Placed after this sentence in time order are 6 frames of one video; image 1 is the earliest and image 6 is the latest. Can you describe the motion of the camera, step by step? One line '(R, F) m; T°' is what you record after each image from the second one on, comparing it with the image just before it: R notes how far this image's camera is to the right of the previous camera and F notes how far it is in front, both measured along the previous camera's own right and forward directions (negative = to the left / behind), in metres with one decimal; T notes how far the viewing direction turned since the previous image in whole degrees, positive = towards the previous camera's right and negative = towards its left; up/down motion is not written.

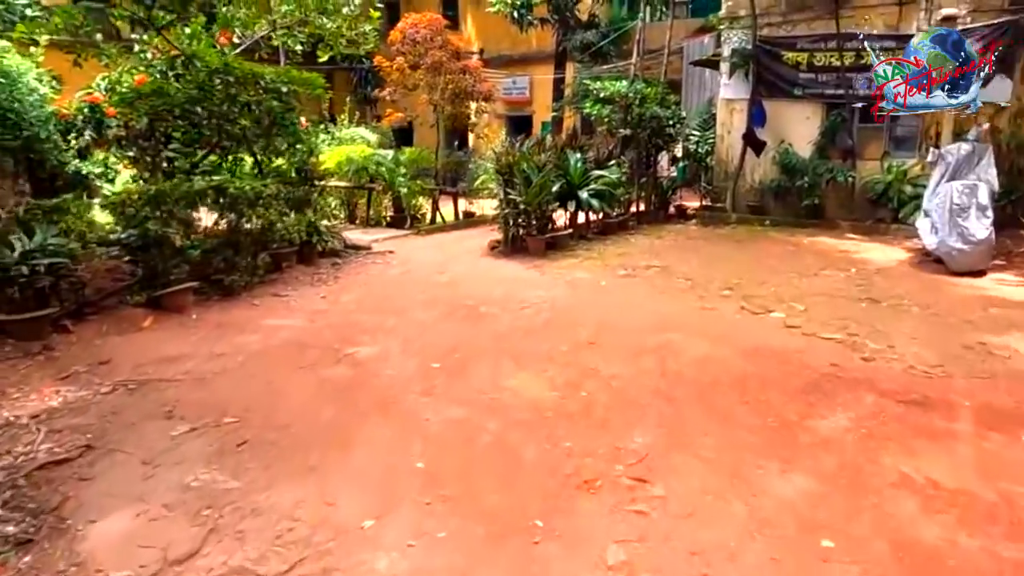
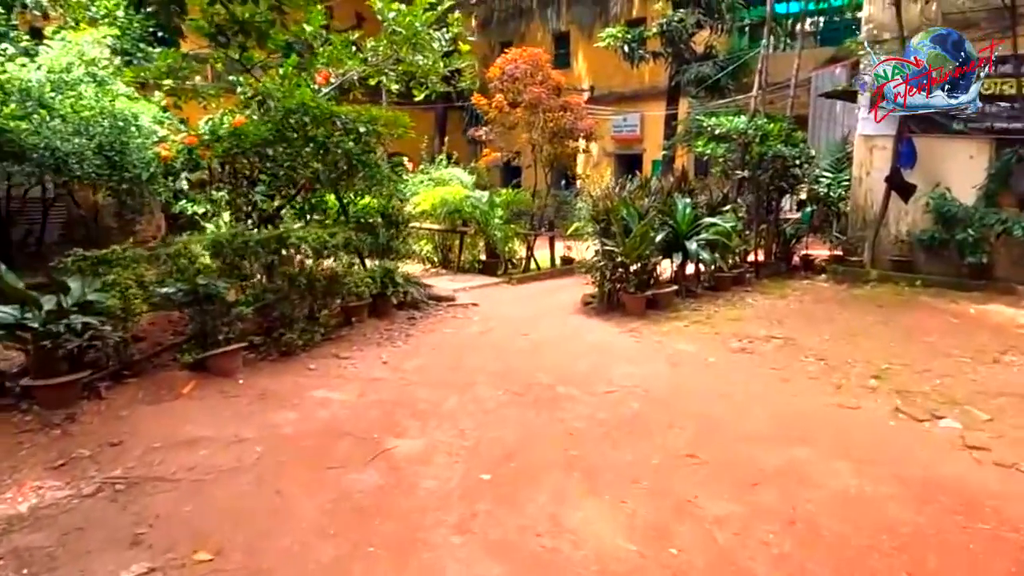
(+0.1, +0.8) m; -9°
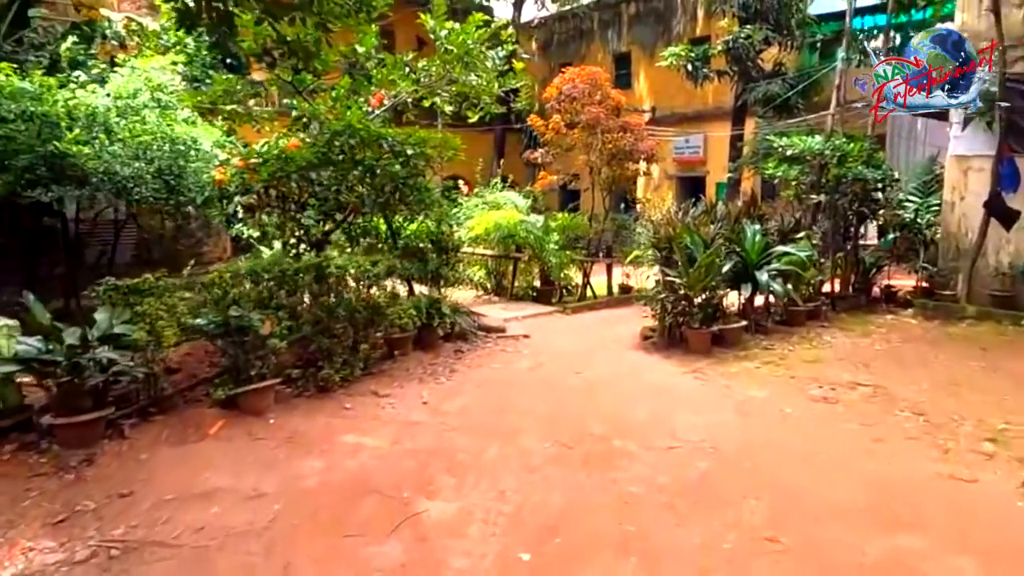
(0.0, +0.4) m; -5°
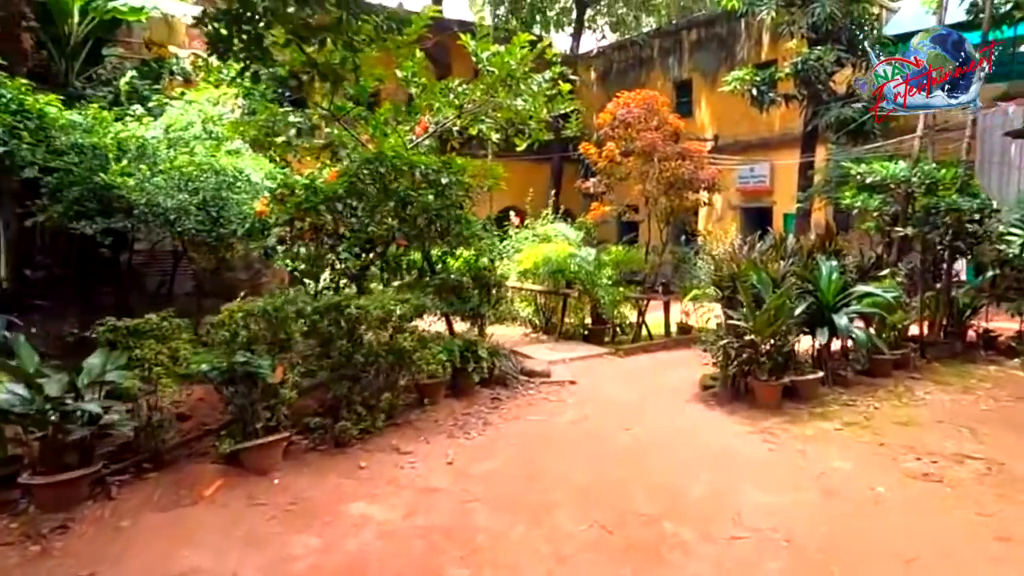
(+0.1, +0.6) m; -5°
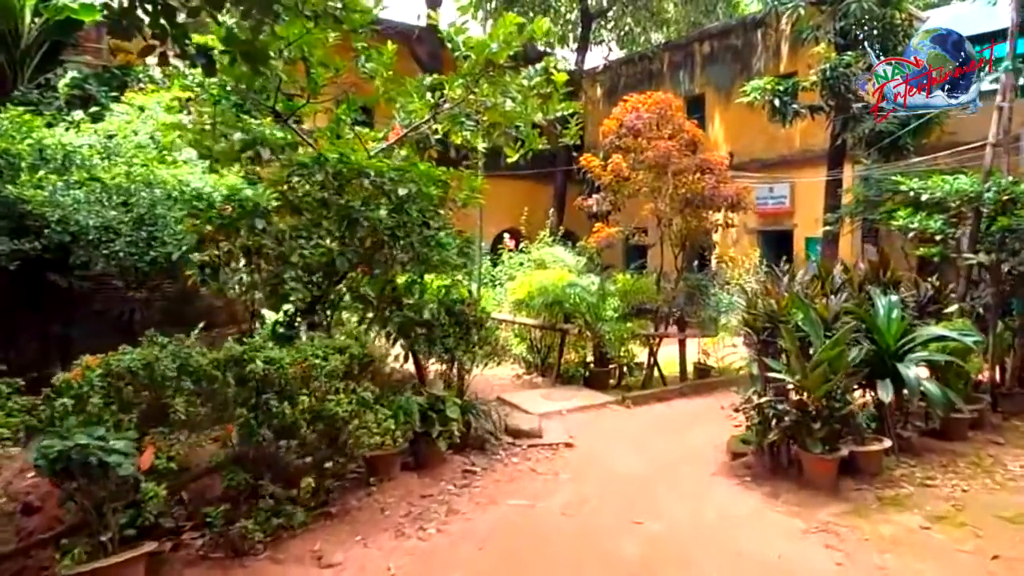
(+0.2, +1.2) m; -1°
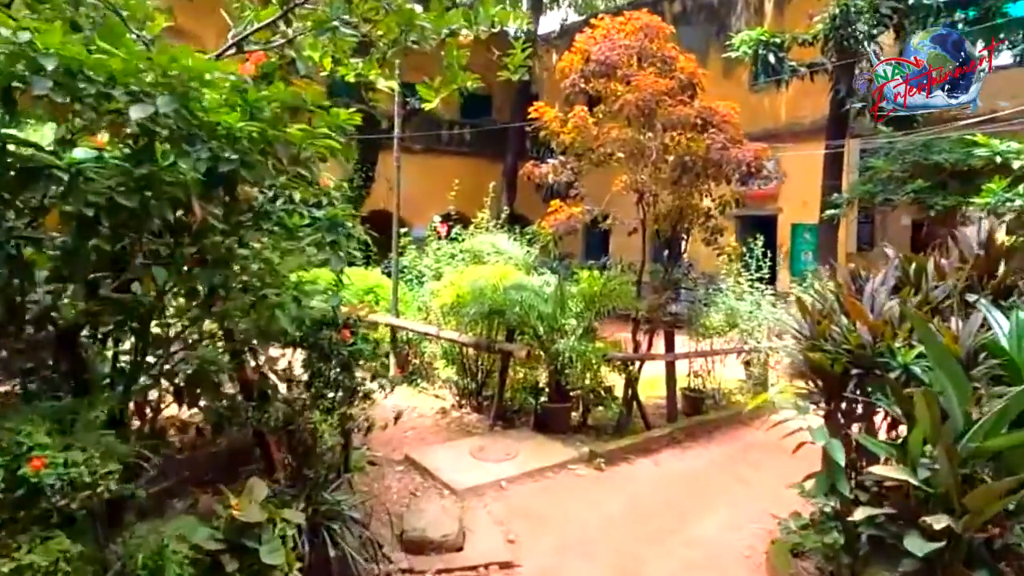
(+0.3, +2.2) m; +4°
